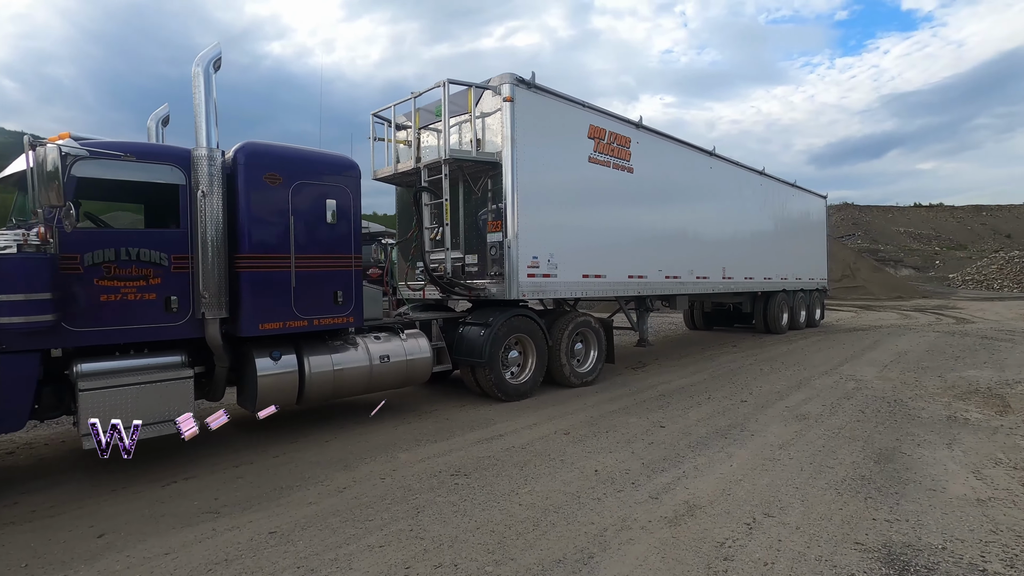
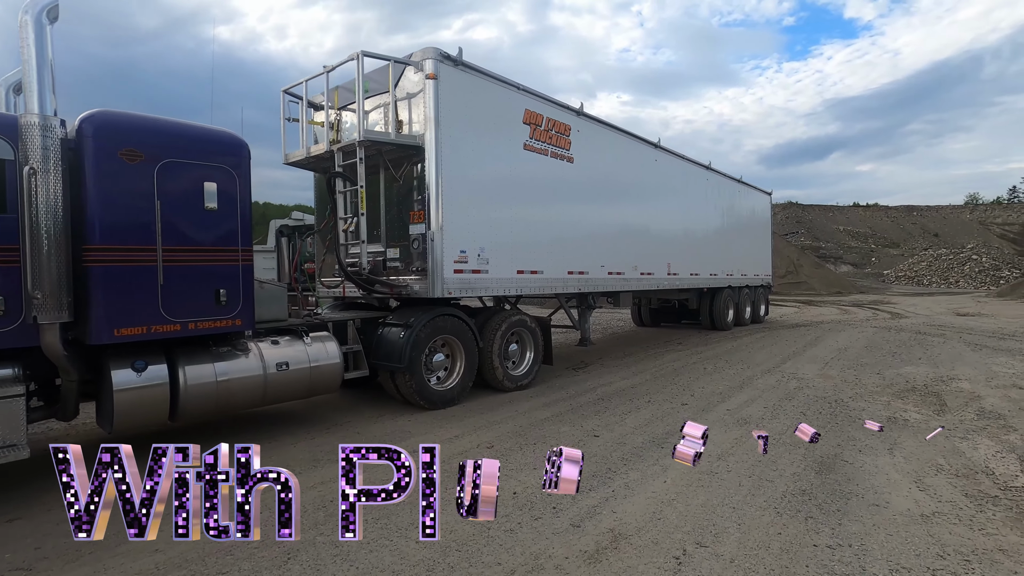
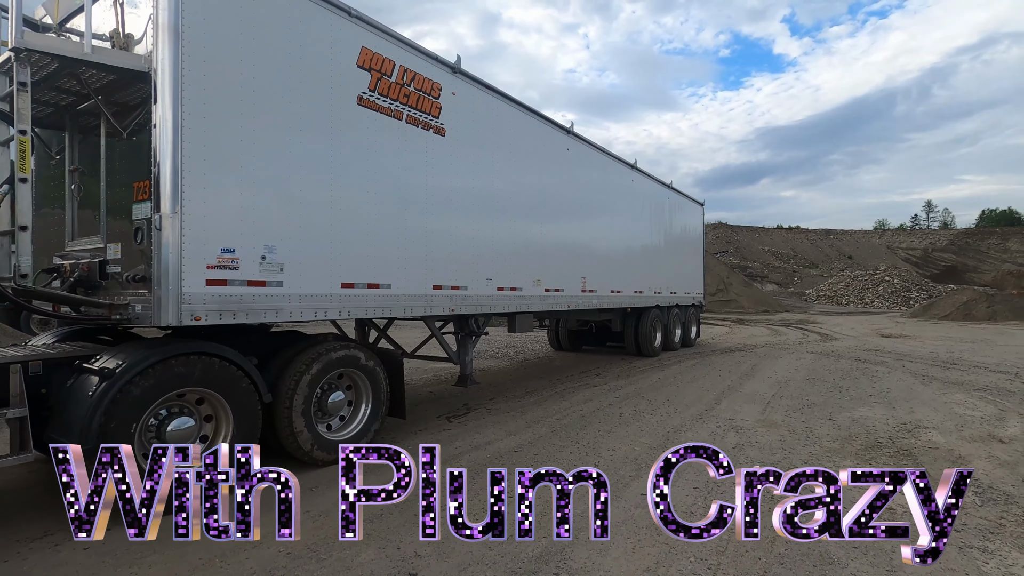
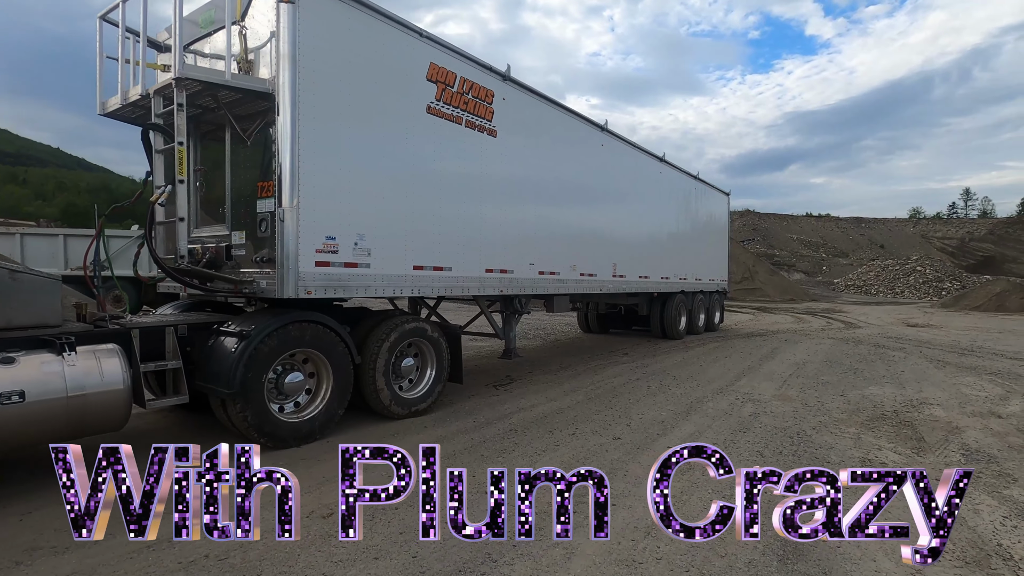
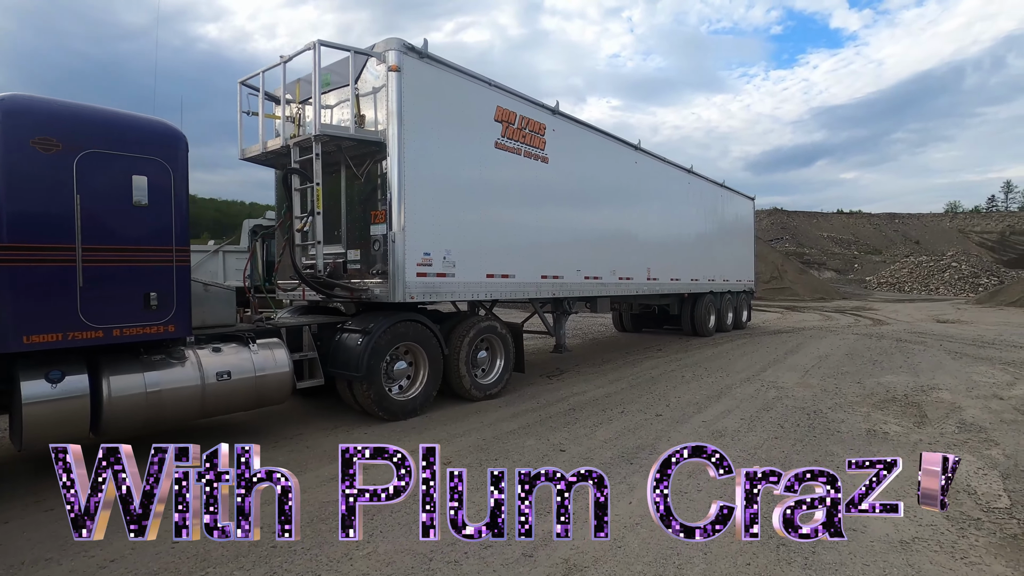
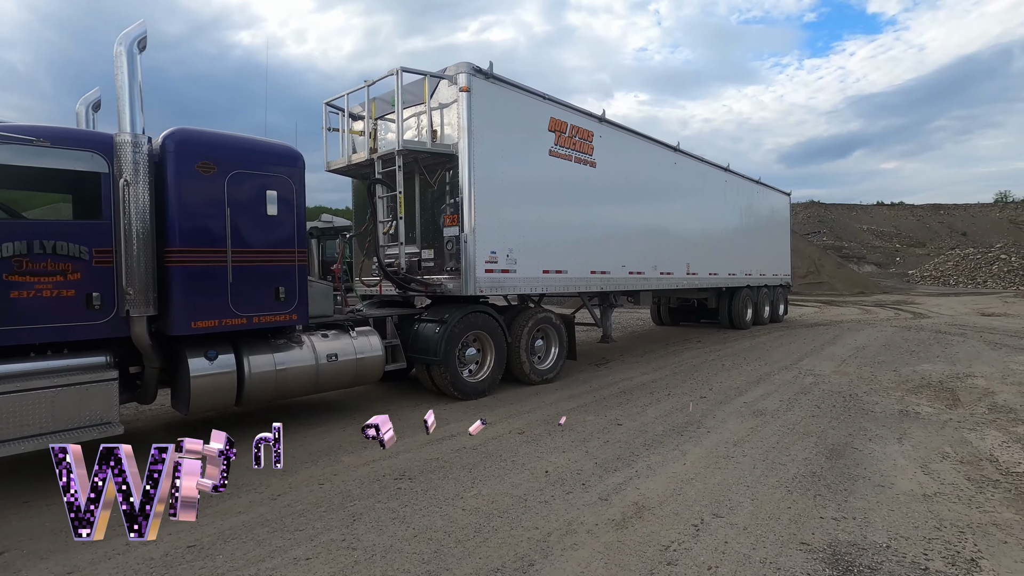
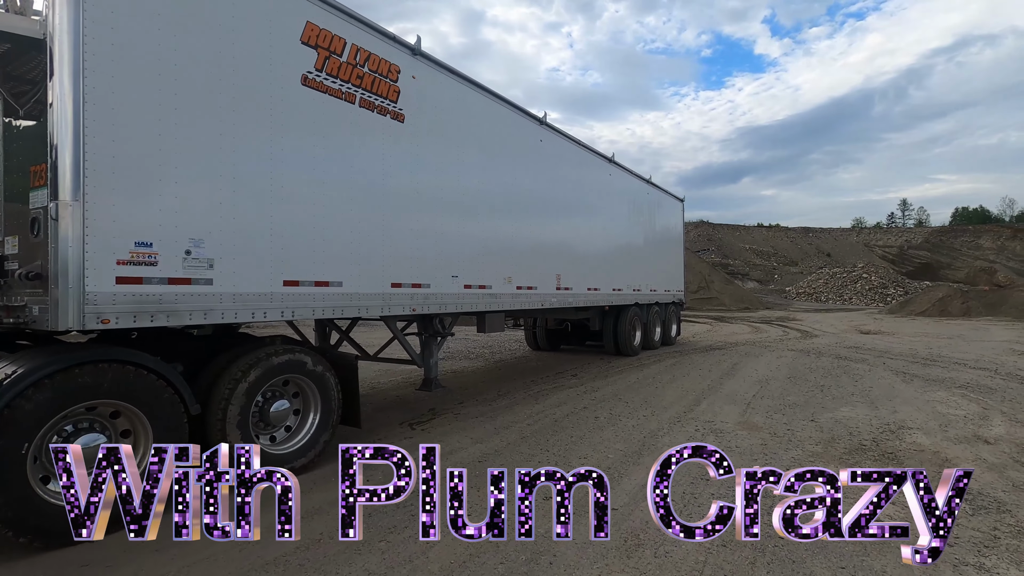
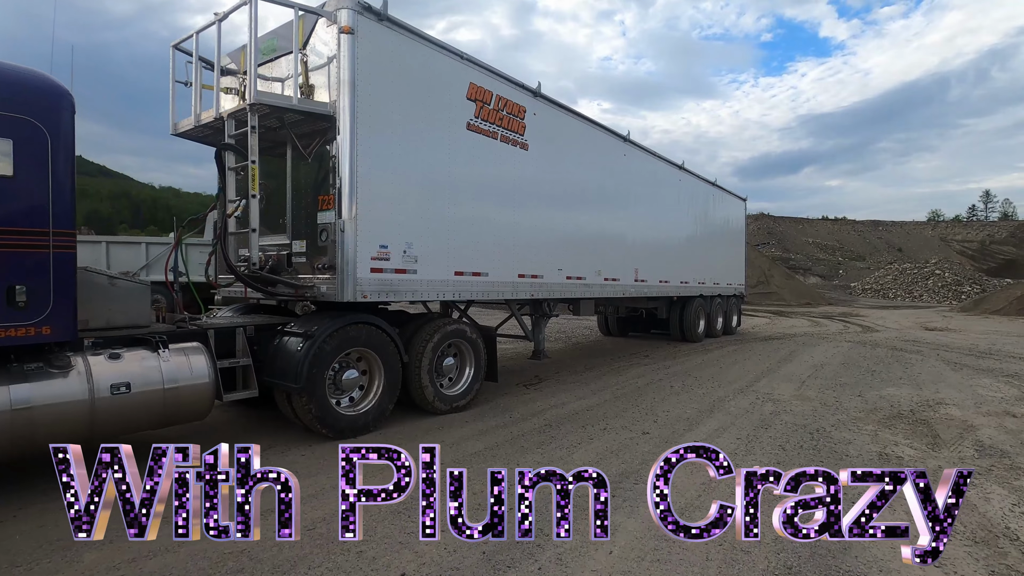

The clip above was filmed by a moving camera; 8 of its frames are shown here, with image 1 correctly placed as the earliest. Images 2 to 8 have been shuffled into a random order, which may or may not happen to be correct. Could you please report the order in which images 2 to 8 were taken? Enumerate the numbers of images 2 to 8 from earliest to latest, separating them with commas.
6, 2, 5, 8, 4, 3, 7
